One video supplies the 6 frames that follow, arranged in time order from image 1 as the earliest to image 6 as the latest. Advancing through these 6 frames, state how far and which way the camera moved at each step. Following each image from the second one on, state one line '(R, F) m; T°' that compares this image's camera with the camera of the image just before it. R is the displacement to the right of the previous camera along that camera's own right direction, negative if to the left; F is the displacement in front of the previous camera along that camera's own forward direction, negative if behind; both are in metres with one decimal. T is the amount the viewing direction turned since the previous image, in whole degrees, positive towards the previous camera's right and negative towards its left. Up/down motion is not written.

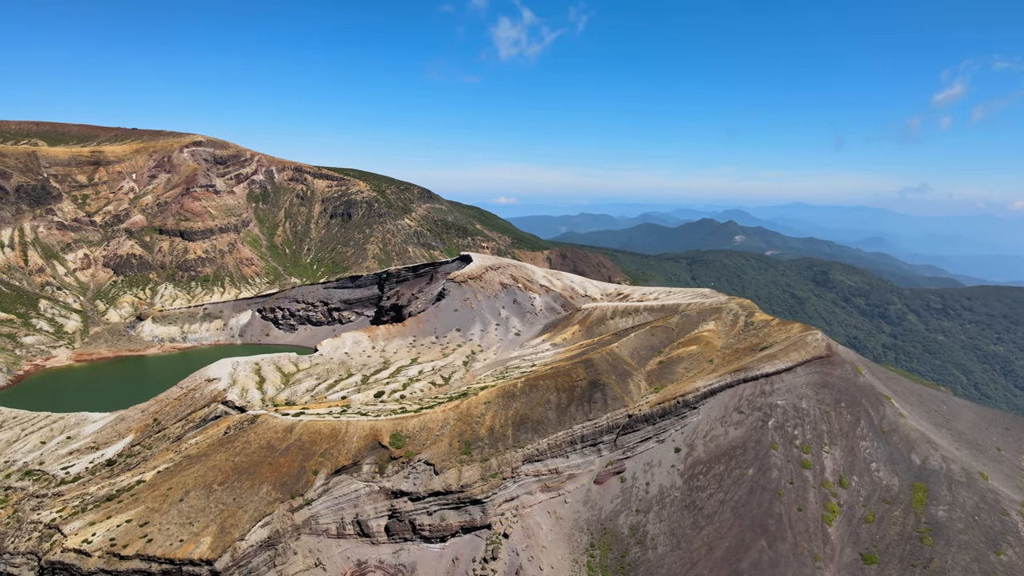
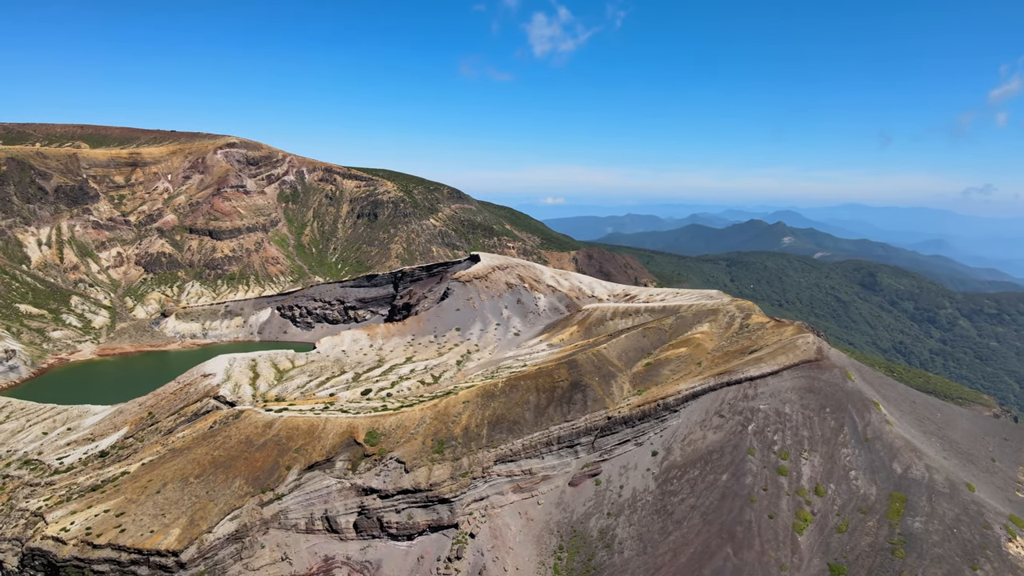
(+2.9, +0.2) m; -2°
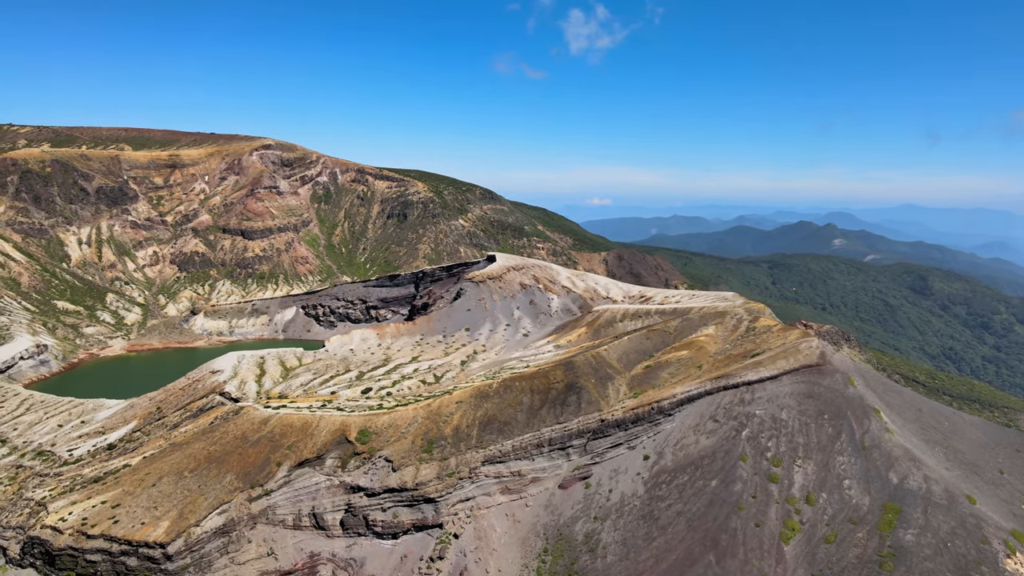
(+2.1, +0.3) m; -3°
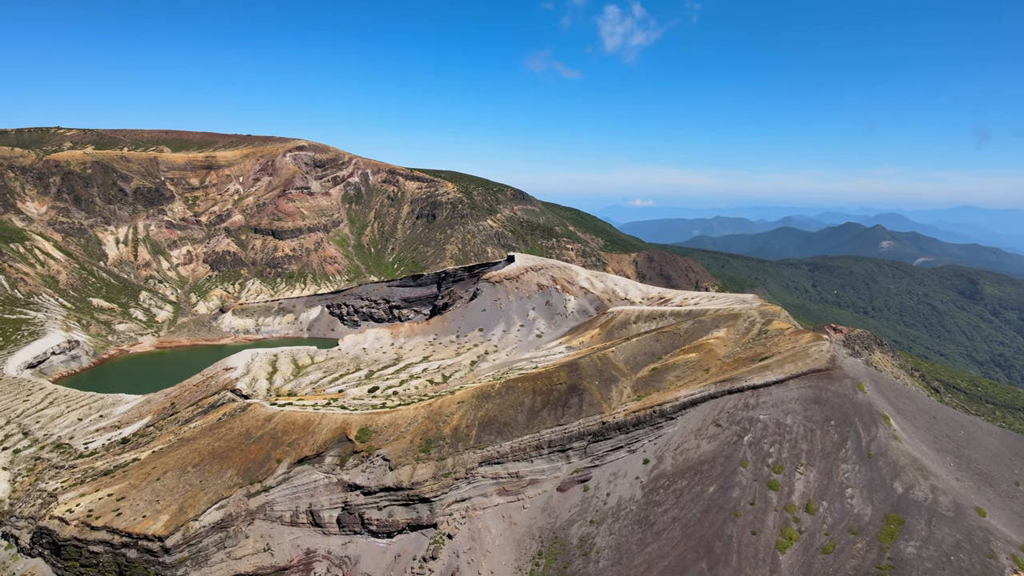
(+1.5, +0.3) m; -3°
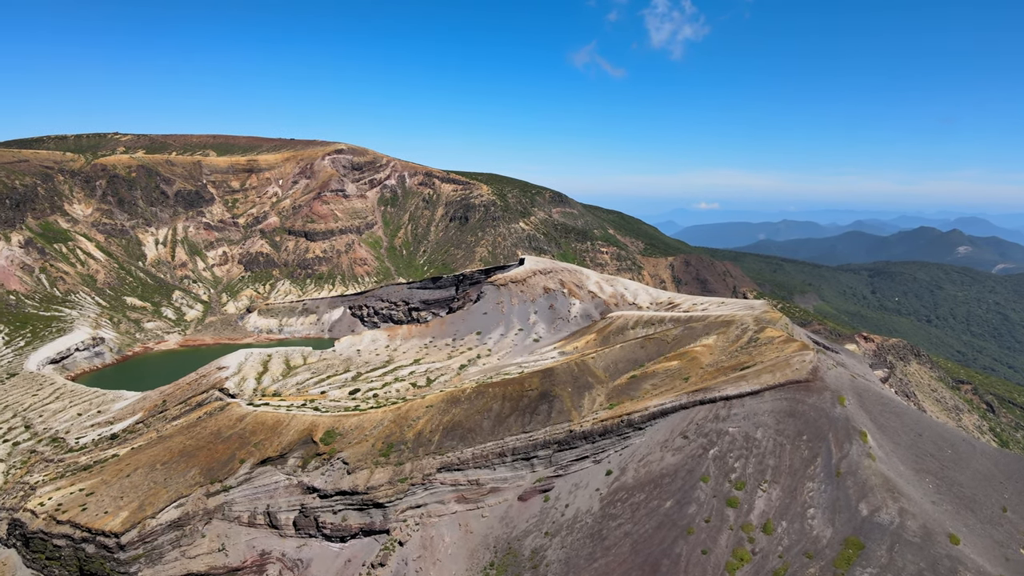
(+4.0, +0.5) m; -3°
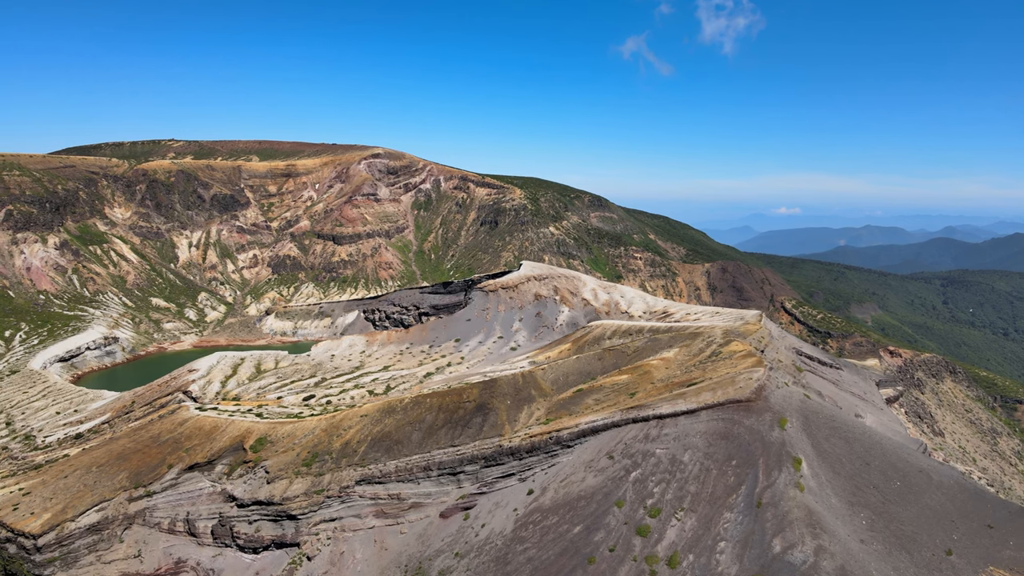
(+6.2, +0.7) m; -3°
